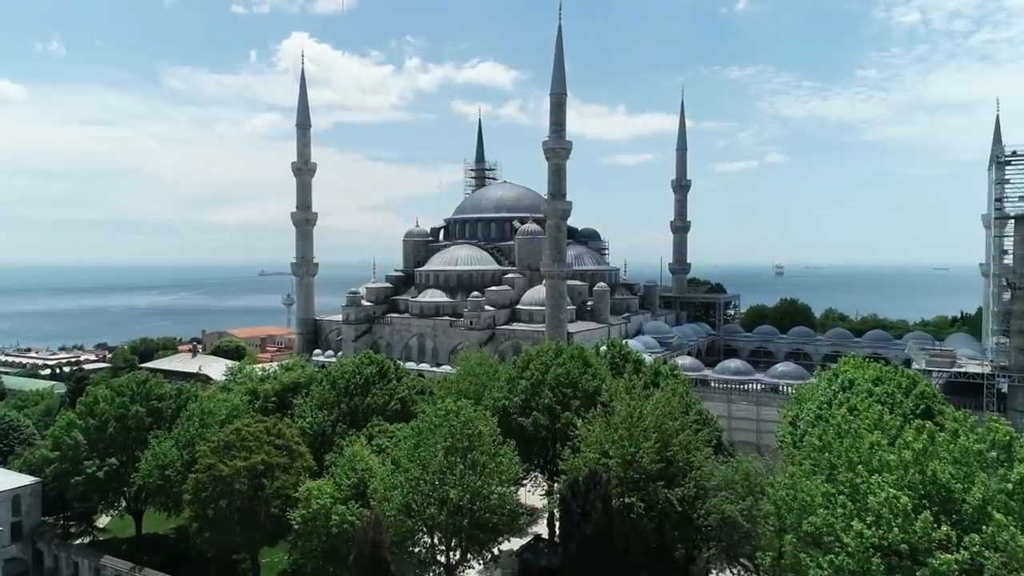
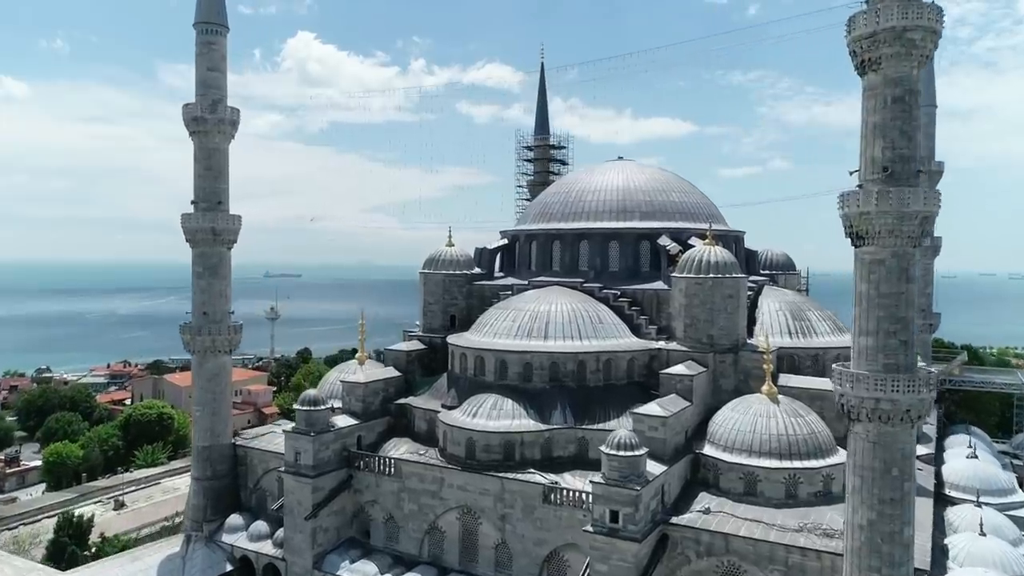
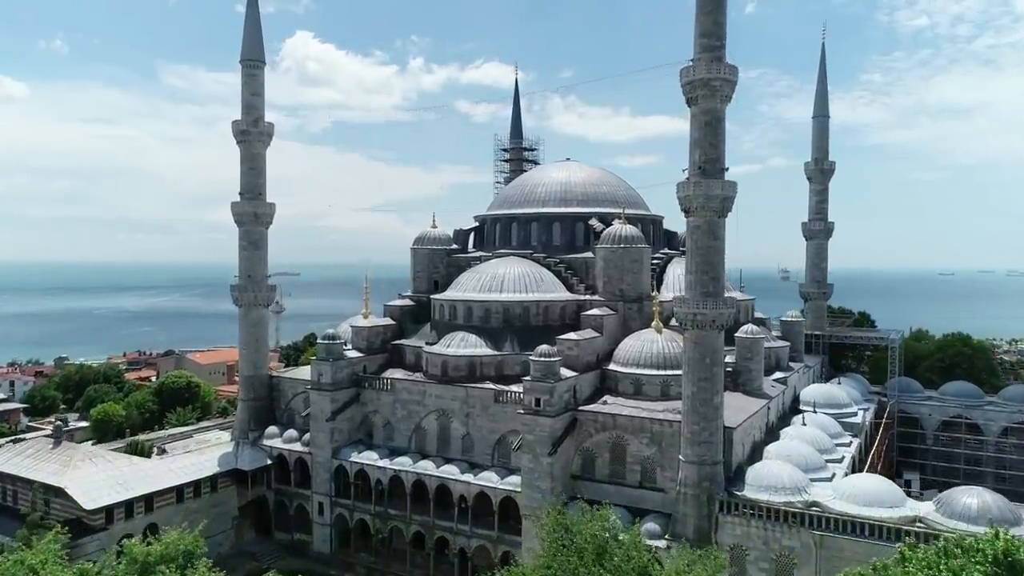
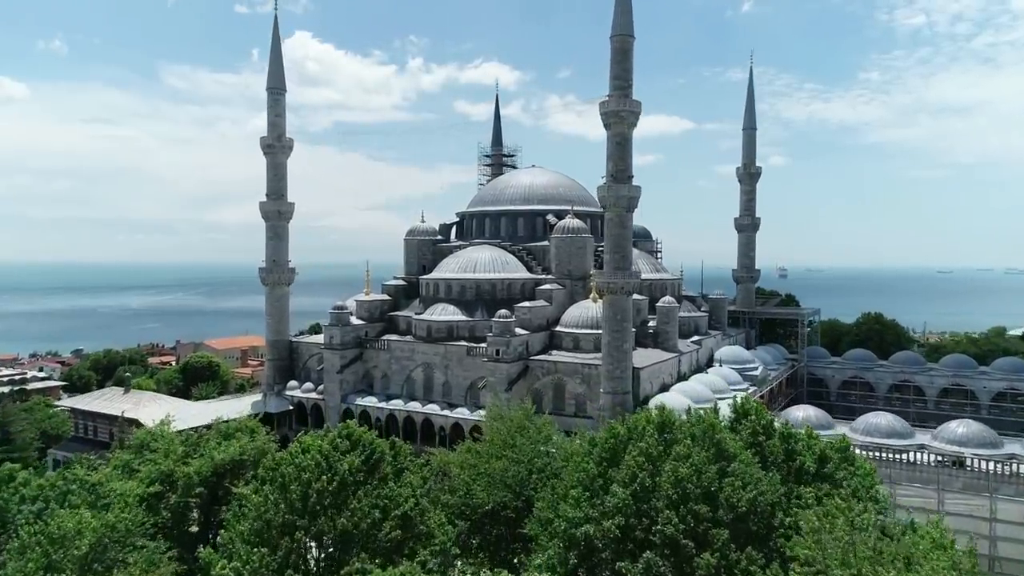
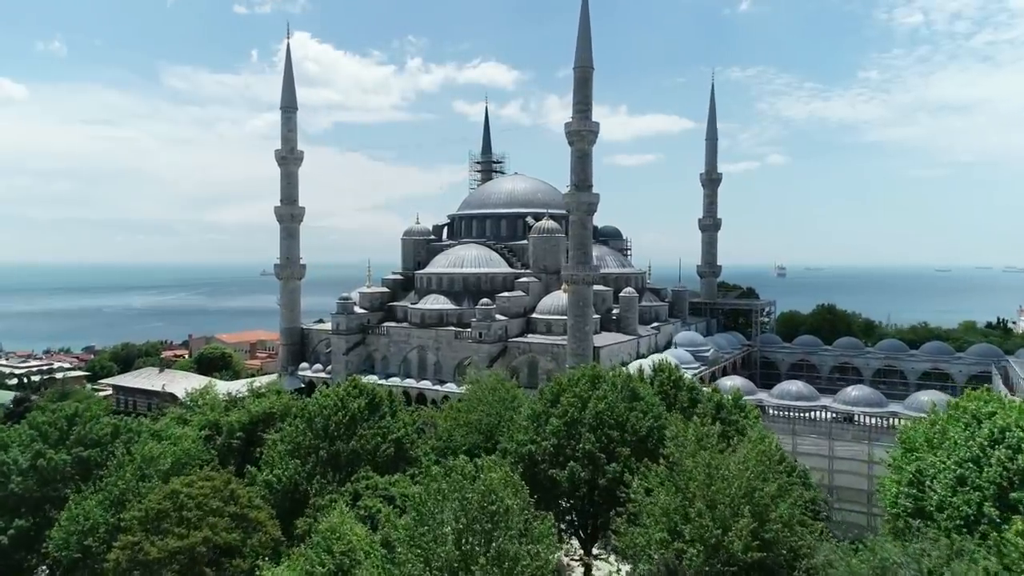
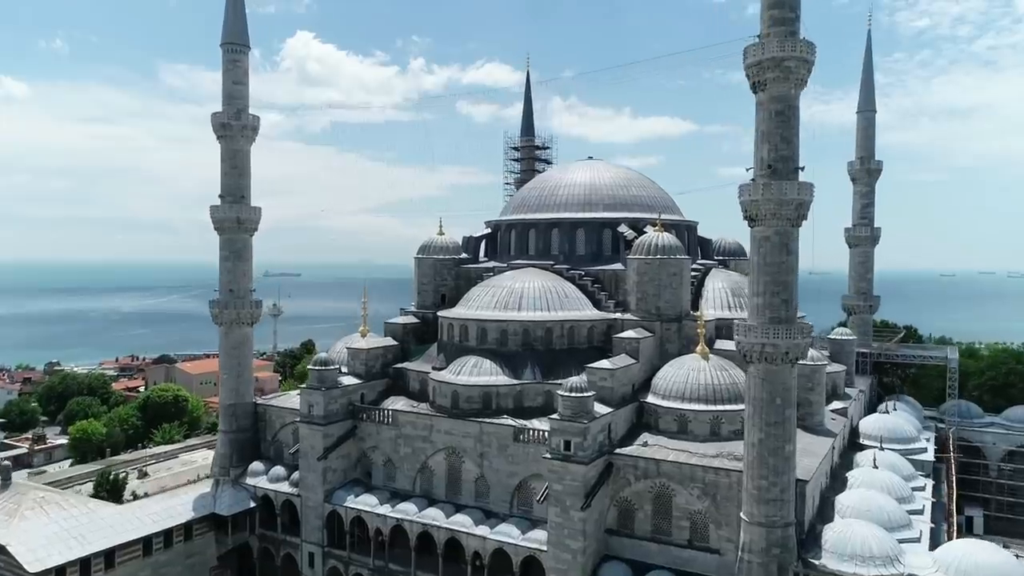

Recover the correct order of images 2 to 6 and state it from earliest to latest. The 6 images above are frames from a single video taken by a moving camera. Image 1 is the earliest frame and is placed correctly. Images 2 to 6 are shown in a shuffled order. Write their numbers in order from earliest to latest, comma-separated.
5, 4, 3, 6, 2
